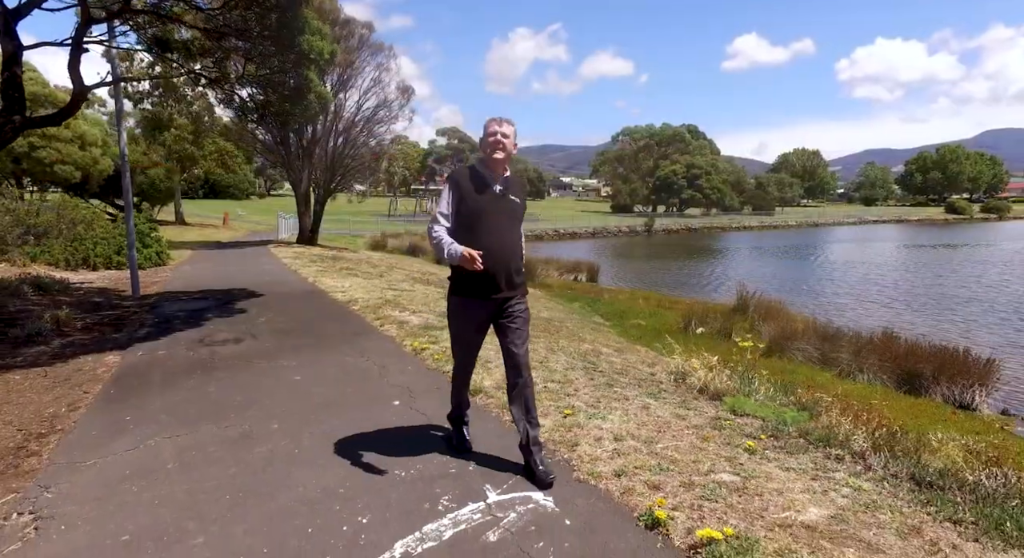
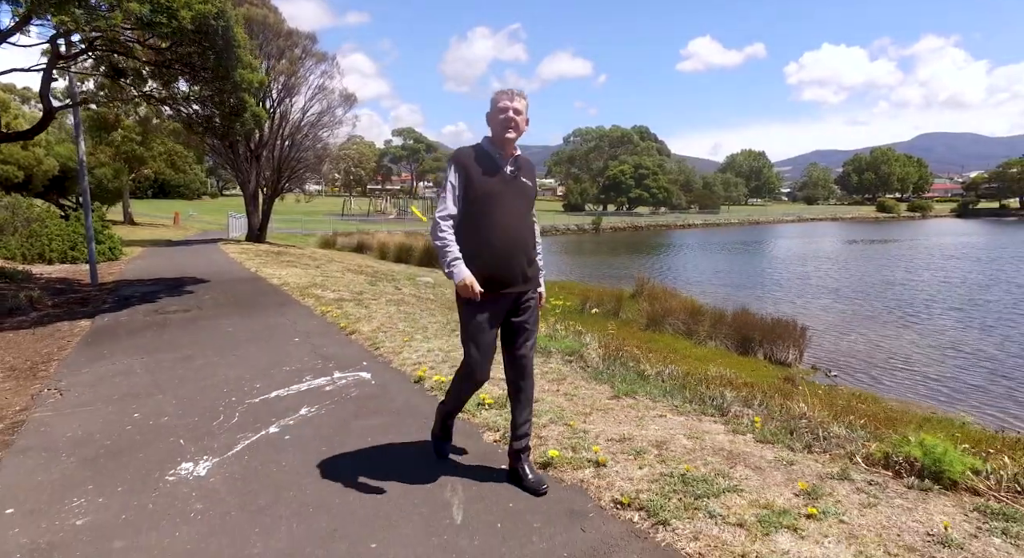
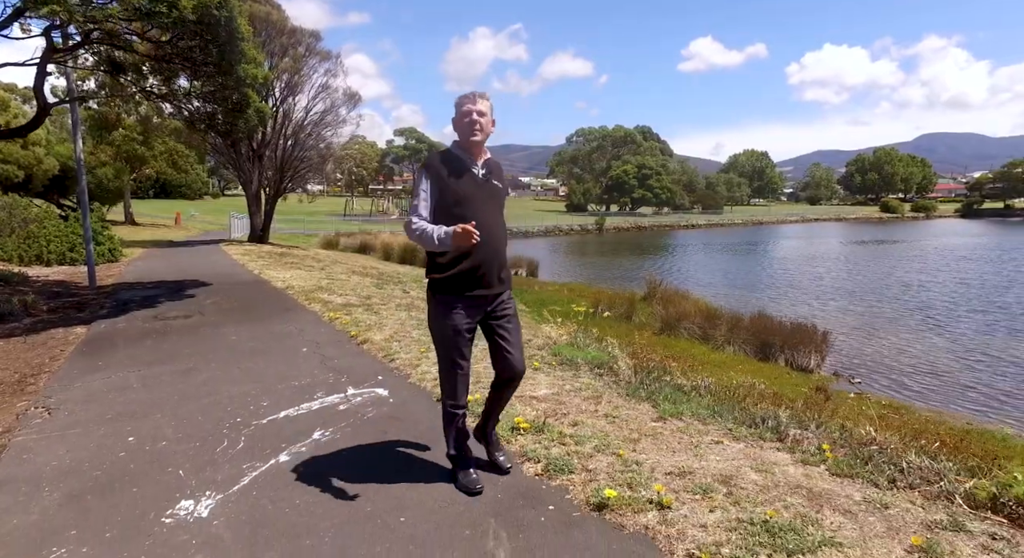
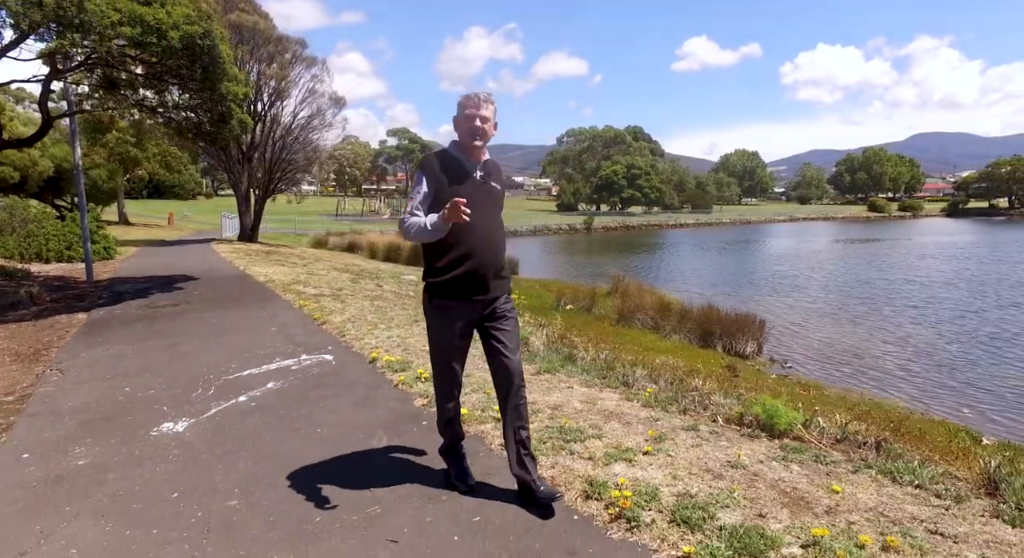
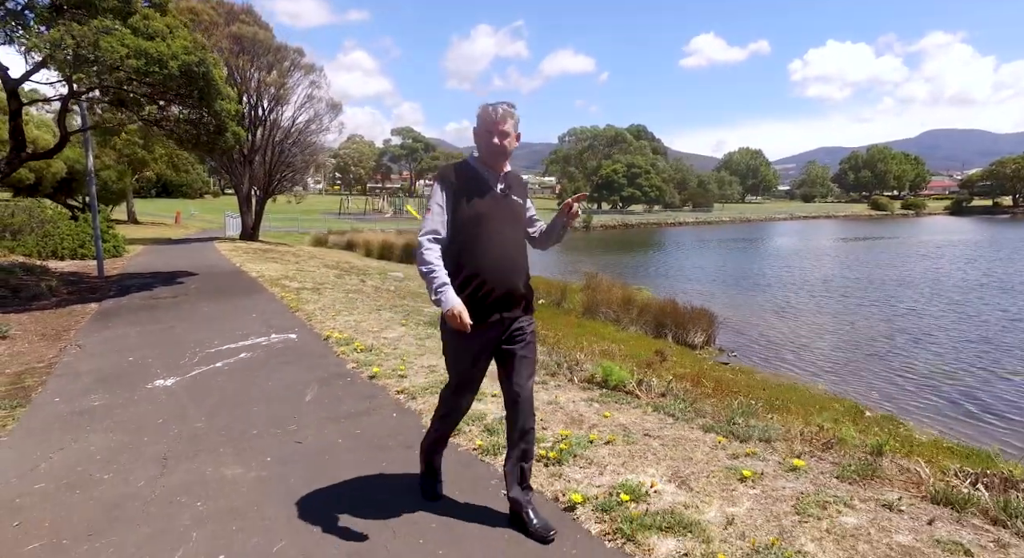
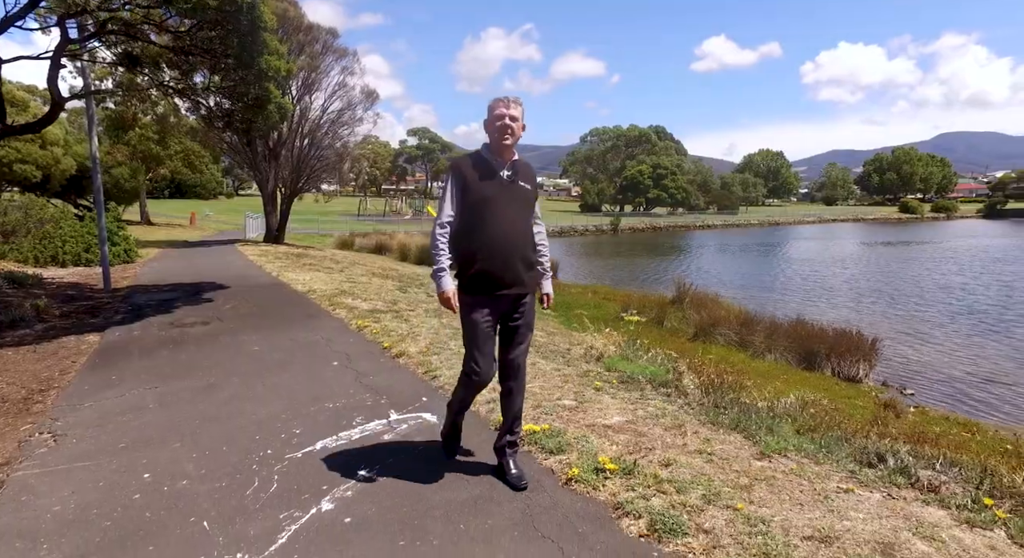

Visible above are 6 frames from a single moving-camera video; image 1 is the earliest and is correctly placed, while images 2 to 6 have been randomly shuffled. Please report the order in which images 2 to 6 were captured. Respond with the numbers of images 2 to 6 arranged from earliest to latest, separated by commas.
6, 3, 2, 4, 5
